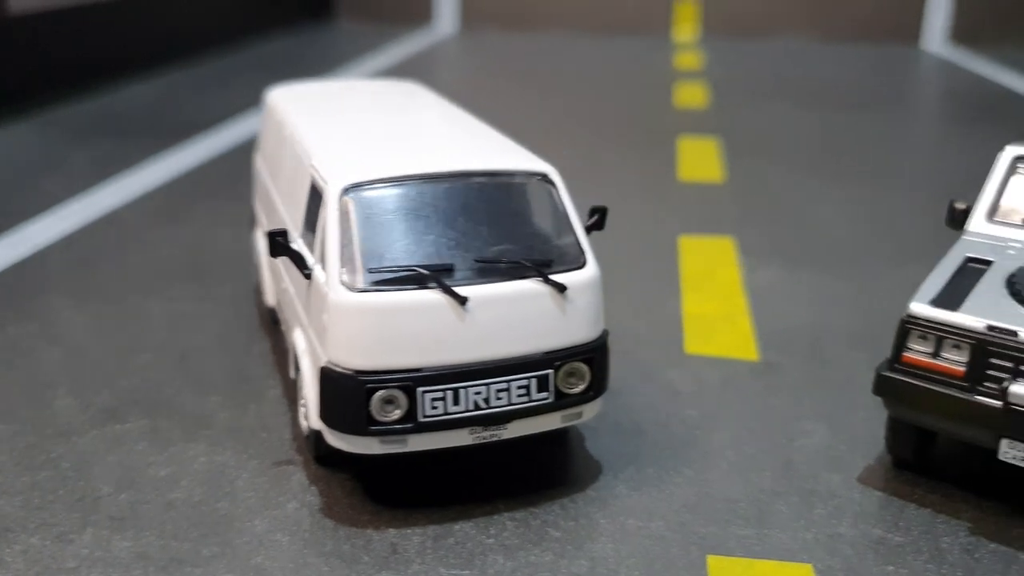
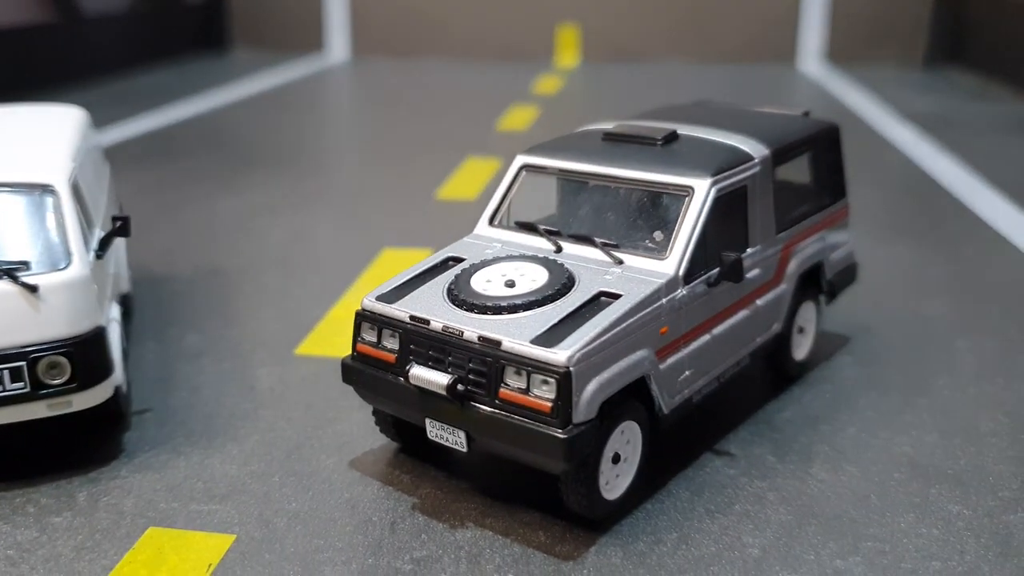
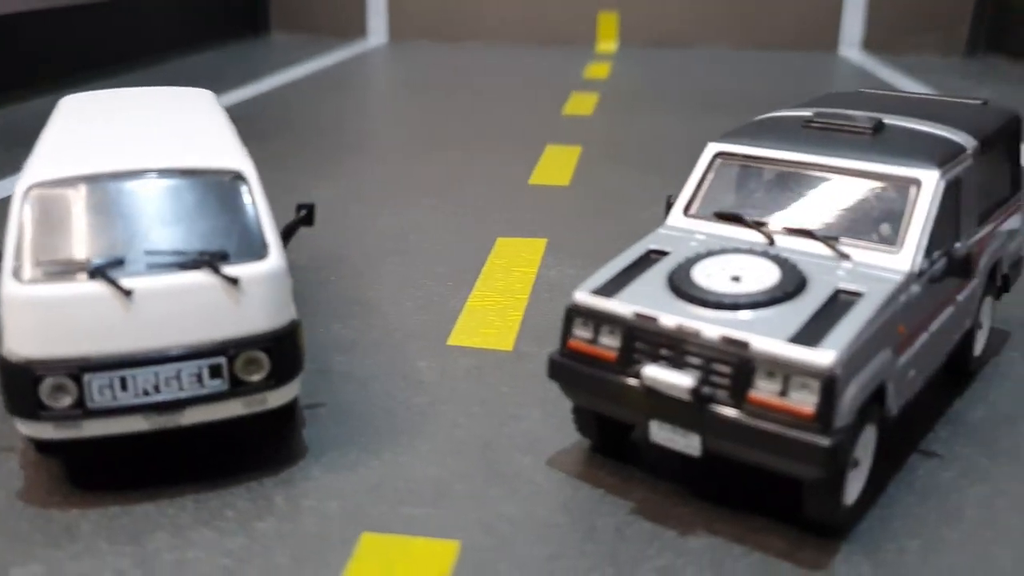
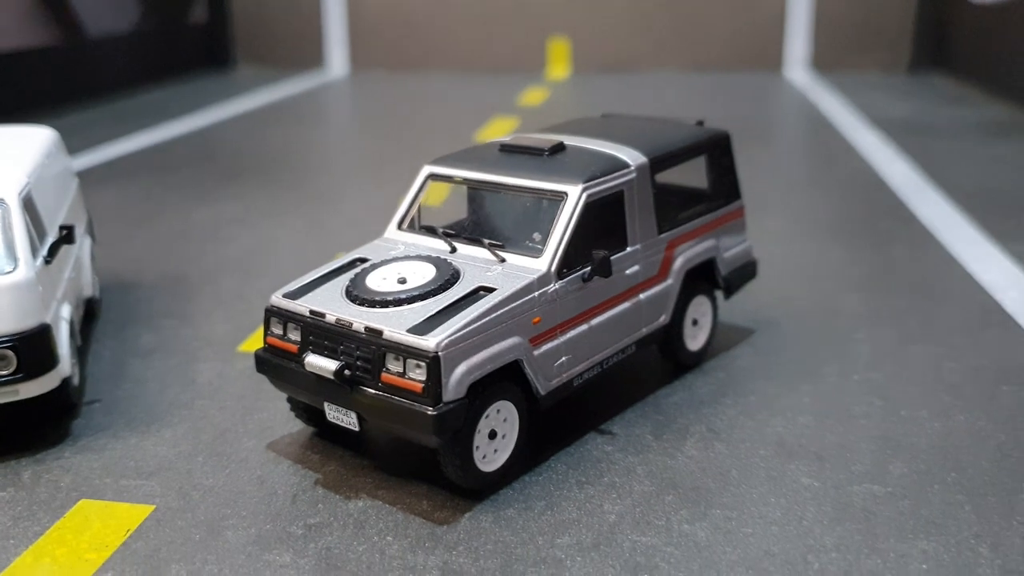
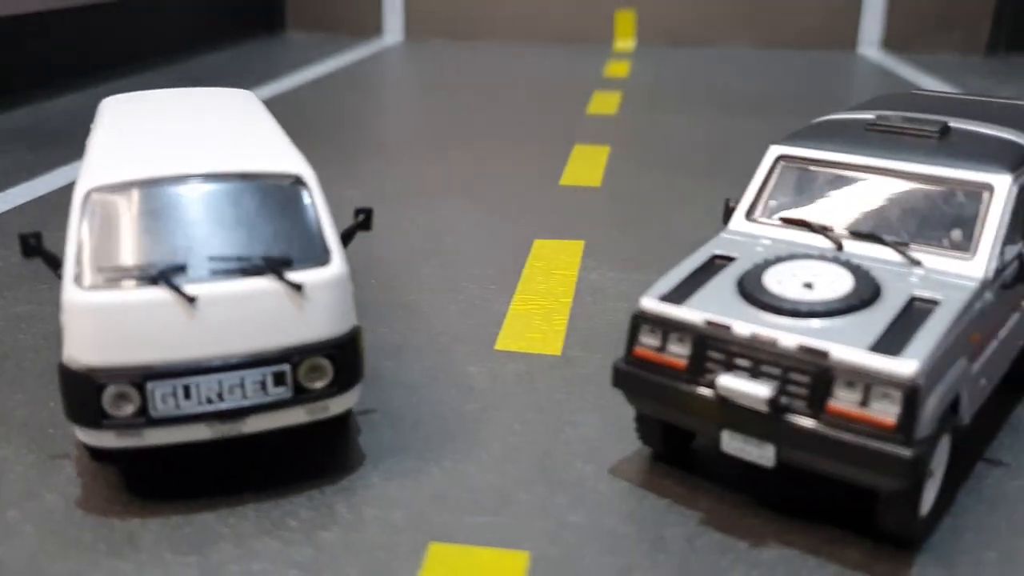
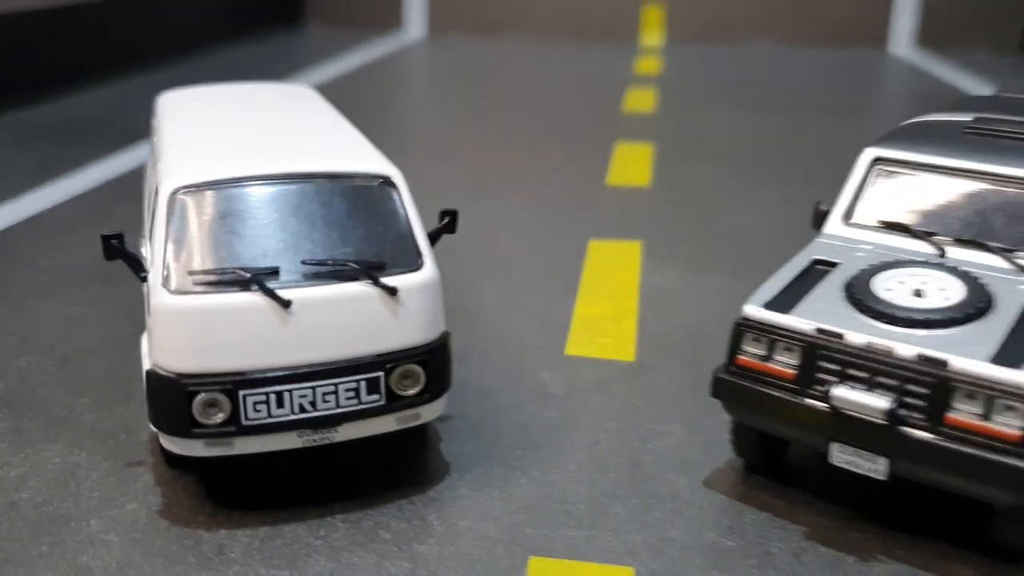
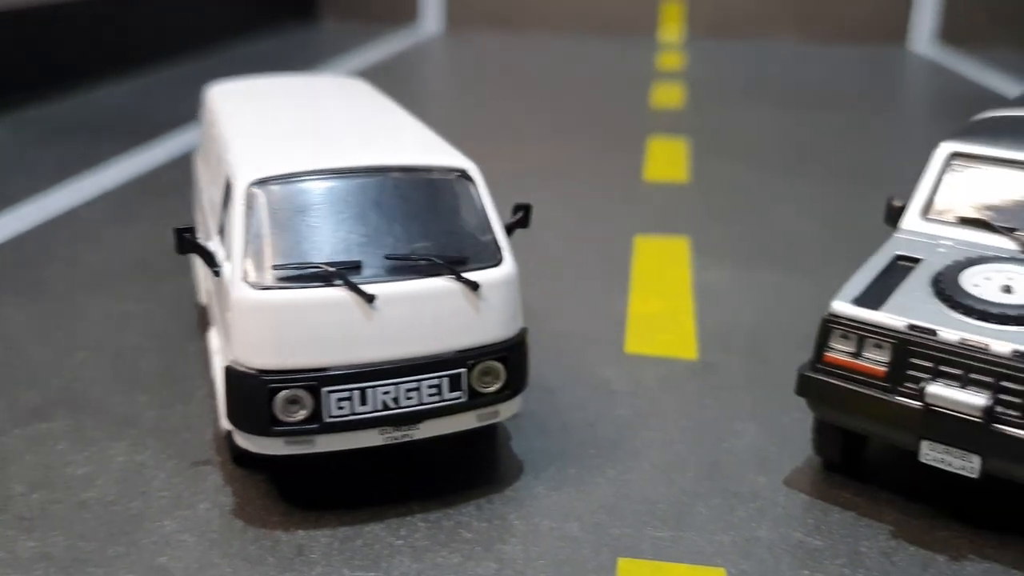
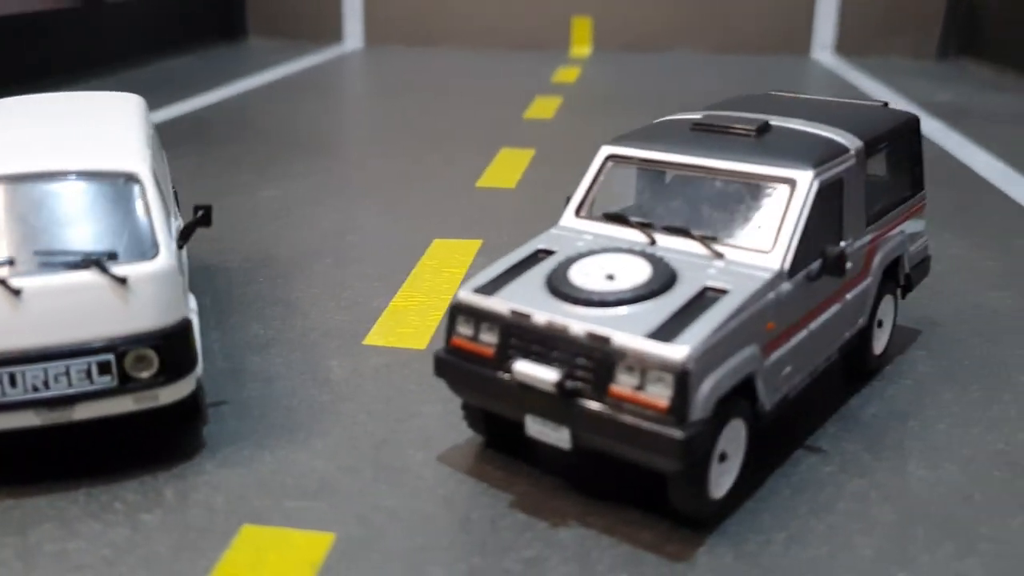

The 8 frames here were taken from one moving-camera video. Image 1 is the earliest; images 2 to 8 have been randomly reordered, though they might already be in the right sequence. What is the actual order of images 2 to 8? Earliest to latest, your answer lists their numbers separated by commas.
7, 6, 5, 3, 8, 2, 4
